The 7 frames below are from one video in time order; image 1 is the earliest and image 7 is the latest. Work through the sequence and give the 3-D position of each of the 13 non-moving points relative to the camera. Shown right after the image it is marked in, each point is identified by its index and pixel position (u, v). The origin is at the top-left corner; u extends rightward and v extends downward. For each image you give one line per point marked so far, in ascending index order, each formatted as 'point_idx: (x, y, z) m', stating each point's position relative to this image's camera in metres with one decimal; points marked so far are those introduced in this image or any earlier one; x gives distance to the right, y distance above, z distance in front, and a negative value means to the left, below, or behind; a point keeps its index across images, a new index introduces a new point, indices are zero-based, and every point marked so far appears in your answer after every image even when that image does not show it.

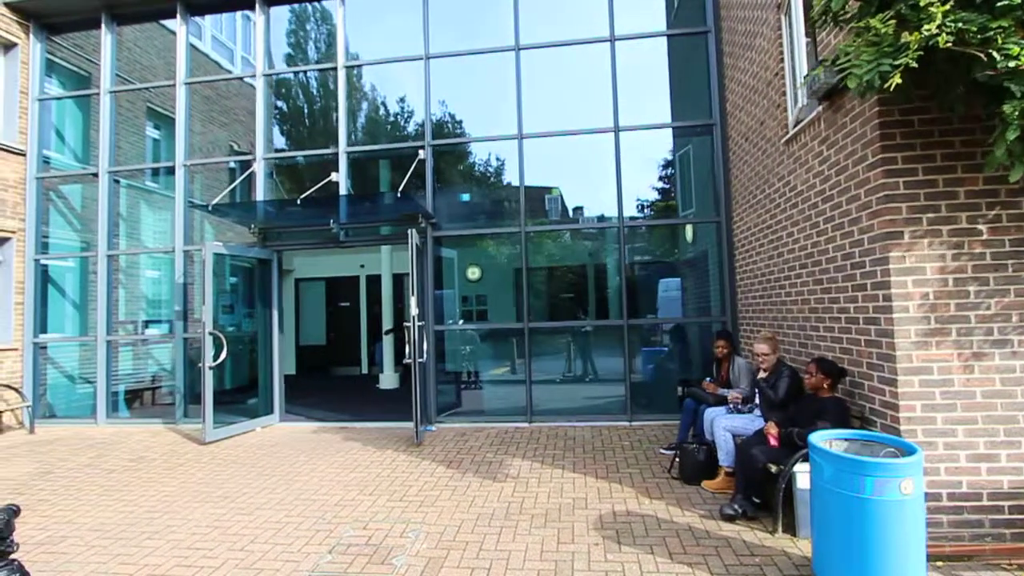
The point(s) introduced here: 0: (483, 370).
0: (-0.4, -1.3, +7.4) m
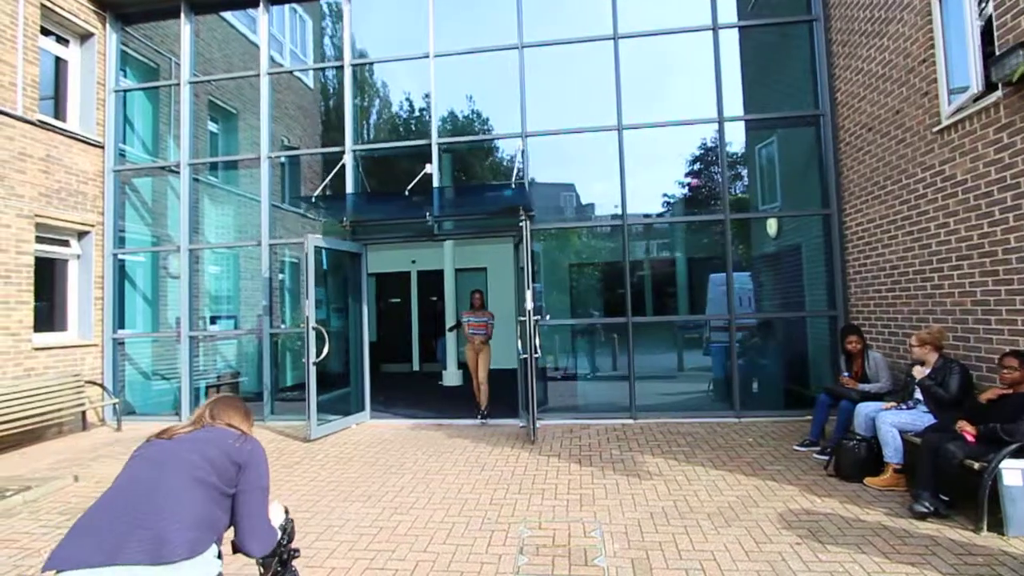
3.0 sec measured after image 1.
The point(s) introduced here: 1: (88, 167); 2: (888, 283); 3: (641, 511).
0: (+1.0, -1.2, +7.3) m
1: (-7.0, +2.0, +8.0) m
2: (+4.5, +0.1, +5.7) m
3: (+1.1, -1.9, +4.1) m
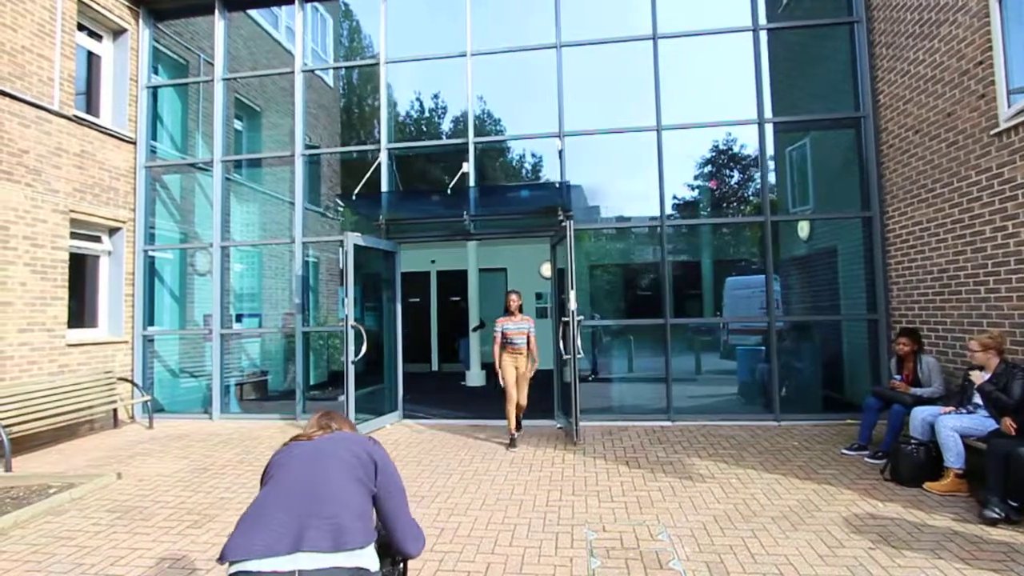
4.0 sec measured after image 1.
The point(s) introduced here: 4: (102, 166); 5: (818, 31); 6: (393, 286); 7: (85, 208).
0: (+1.6, -1.2, +7.2) m
1: (-6.5, +2.1, +7.9) m
2: (+5.0, 0.0, +5.7) m
3: (+1.6, -1.9, +4.1) m
4: (-6.5, +1.9, +7.6) m
5: (+4.6, +3.9, +7.2) m
6: (-1.9, 0.0, +7.6) m
7: (-6.5, +1.2, +7.3) m
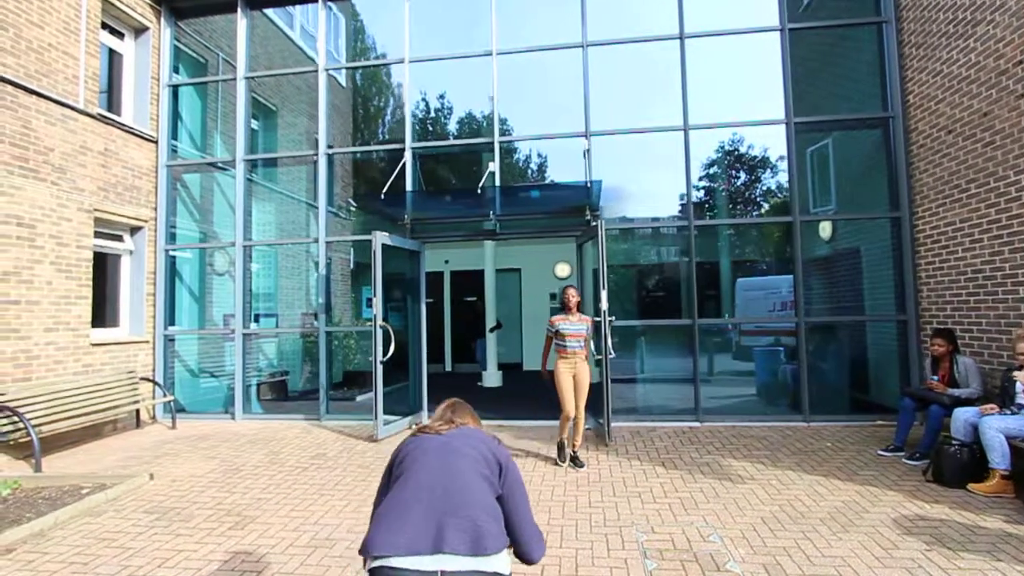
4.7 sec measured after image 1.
0: (+1.9, -1.2, +7.2) m
1: (-6.1, +2.1, +7.9) m
2: (+5.4, 0.0, +5.7) m
3: (+2.0, -1.9, +4.1) m
4: (-6.1, +1.9, +7.6) m
5: (+5.0, +3.9, +7.2) m
6: (-1.5, 0.0, +7.6) m
7: (-6.1, +1.2, +7.2) m
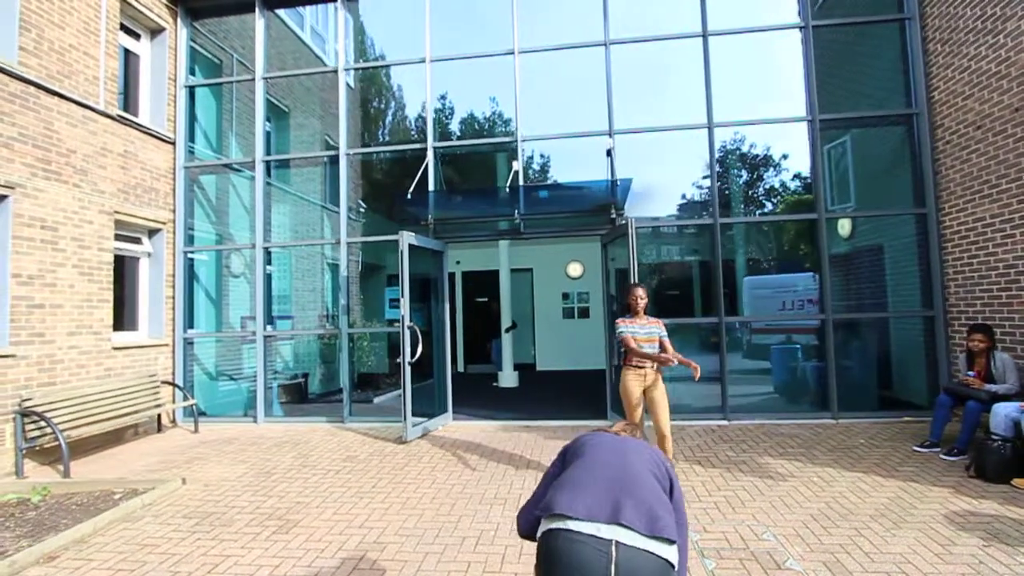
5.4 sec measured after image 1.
0: (+2.3, -1.2, +7.2) m
1: (-5.7, +2.0, +7.8) m
2: (+5.8, +0.1, +5.7) m
3: (+2.4, -1.9, +4.0) m
4: (-5.7, +1.9, +7.5) m
5: (+5.3, +3.9, +7.2) m
6: (-1.1, 0.0, +7.5) m
7: (-5.7, +1.2, +7.1) m
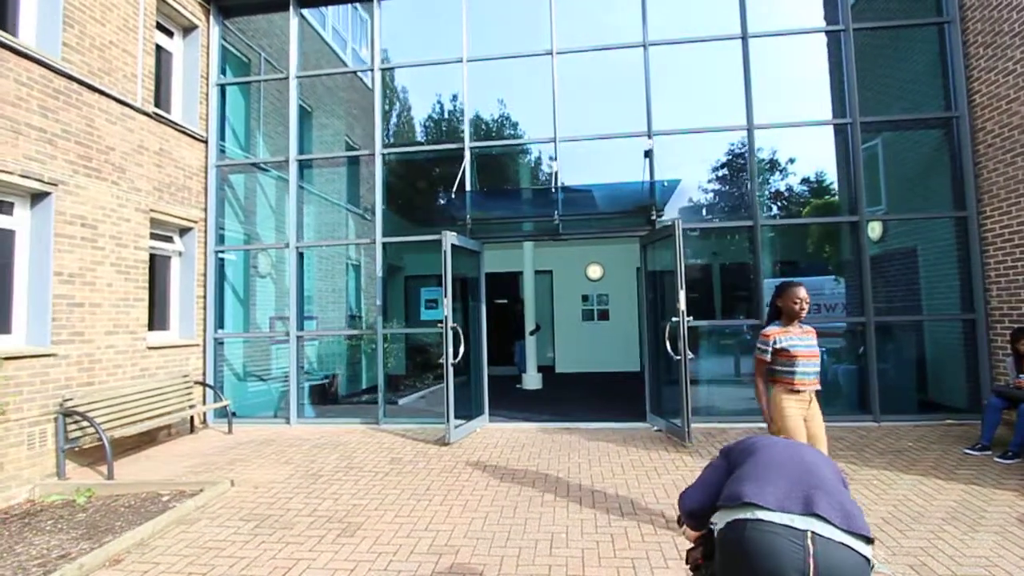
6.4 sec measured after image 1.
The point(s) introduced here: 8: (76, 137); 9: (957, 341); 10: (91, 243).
0: (+2.9, -1.2, +7.2) m
1: (-5.2, +2.0, +7.8) m
2: (+6.3, 0.0, +5.7) m
3: (+3.0, -1.9, +4.0) m
4: (-5.2, +1.9, +7.4) m
5: (+5.9, +3.9, +7.2) m
6: (-0.6, 0.0, +7.5) m
7: (-5.2, +1.2, +7.1) m
8: (-5.3, +1.8, +5.8) m
9: (+6.4, -0.8, +6.9) m
10: (-5.2, +0.6, +6.0) m
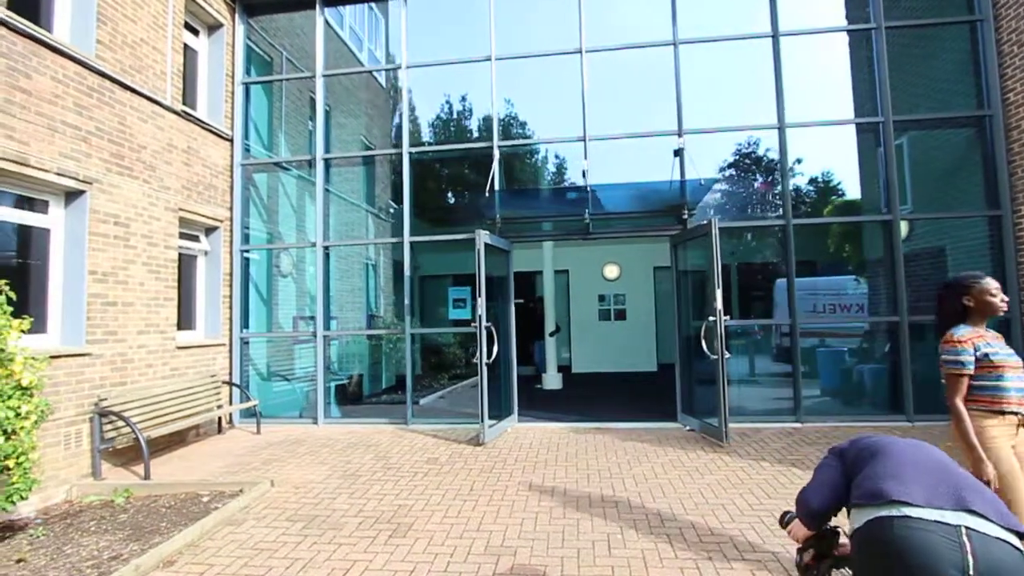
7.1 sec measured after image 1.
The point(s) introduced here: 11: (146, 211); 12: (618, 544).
0: (+3.3, -1.2, +7.1) m
1: (-4.7, +2.0, +7.7) m
2: (+6.8, 0.0, +5.6) m
3: (+3.4, -1.9, +4.0) m
4: (-4.7, +1.9, +7.4) m
5: (+6.4, +3.9, +7.2) m
6: (-0.2, 0.0, +7.5) m
7: (-4.7, +1.2, +7.0) m
8: (-4.9, +1.8, +5.8) m
9: (+6.8, -0.8, +6.9) m
10: (-4.8, +0.6, +5.9) m
11: (-4.8, +1.0, +6.3) m
12: (+0.8, -2.0, +3.7) m
